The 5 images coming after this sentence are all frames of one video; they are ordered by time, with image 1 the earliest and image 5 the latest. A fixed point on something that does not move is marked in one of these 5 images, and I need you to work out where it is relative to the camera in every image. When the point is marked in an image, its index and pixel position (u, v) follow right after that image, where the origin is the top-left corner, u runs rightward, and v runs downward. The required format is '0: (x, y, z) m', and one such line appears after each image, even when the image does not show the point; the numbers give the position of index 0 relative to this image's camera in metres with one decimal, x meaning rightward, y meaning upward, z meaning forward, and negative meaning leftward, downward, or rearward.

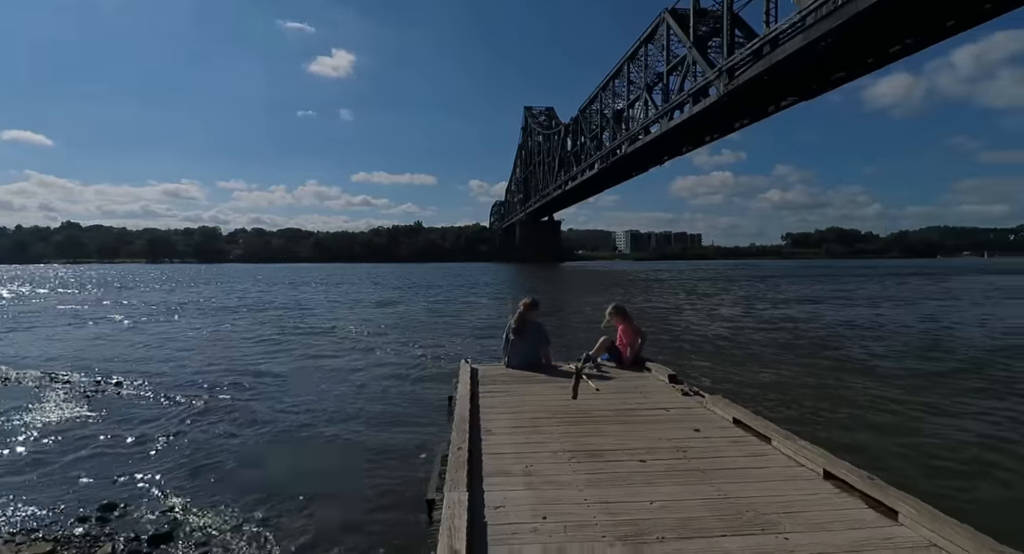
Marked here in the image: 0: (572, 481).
0: (+0.4, -1.2, +3.1) m
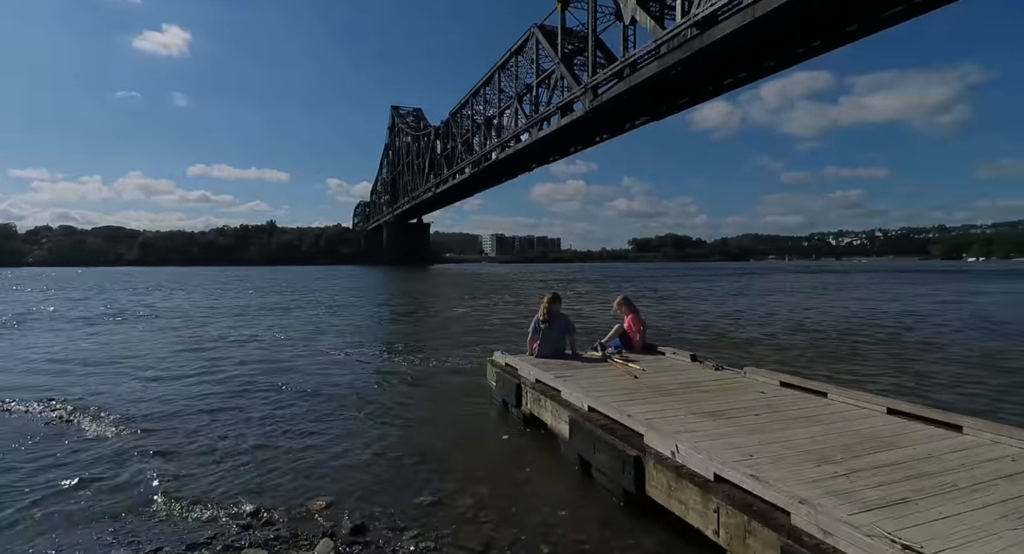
0: (+1.6, -1.2, +3.8) m
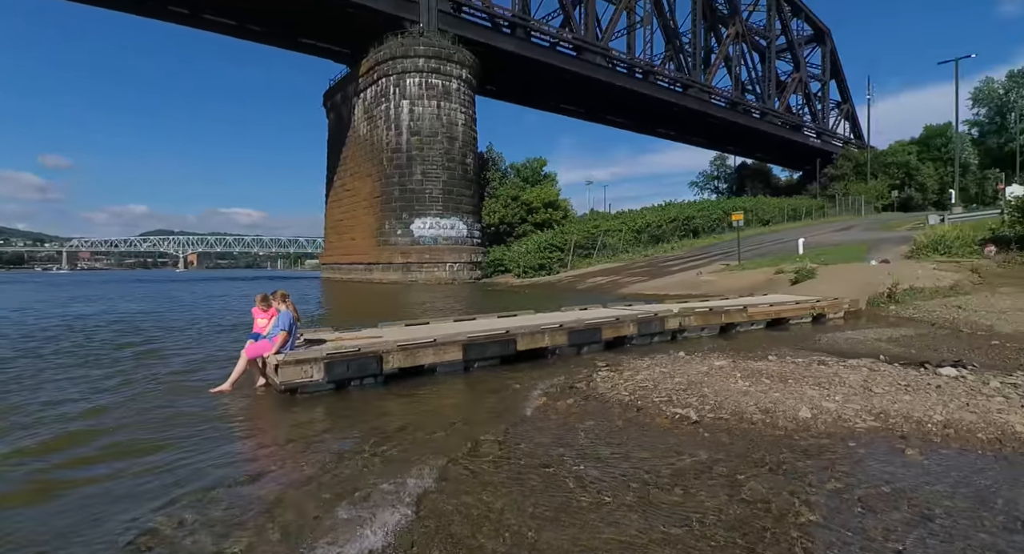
0: (-0.5, -0.9, +9.2) m
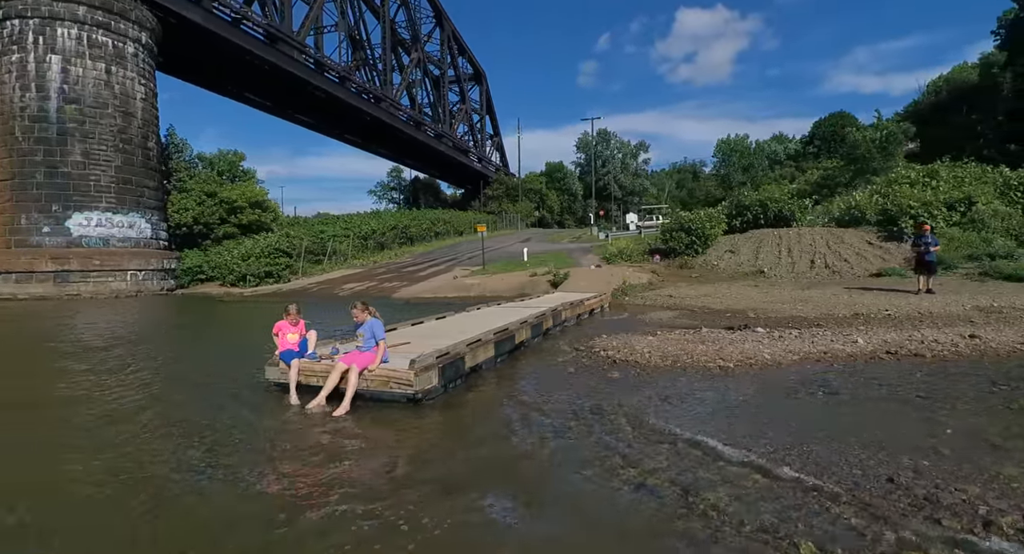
0: (-0.9, -1.0, +9.8) m
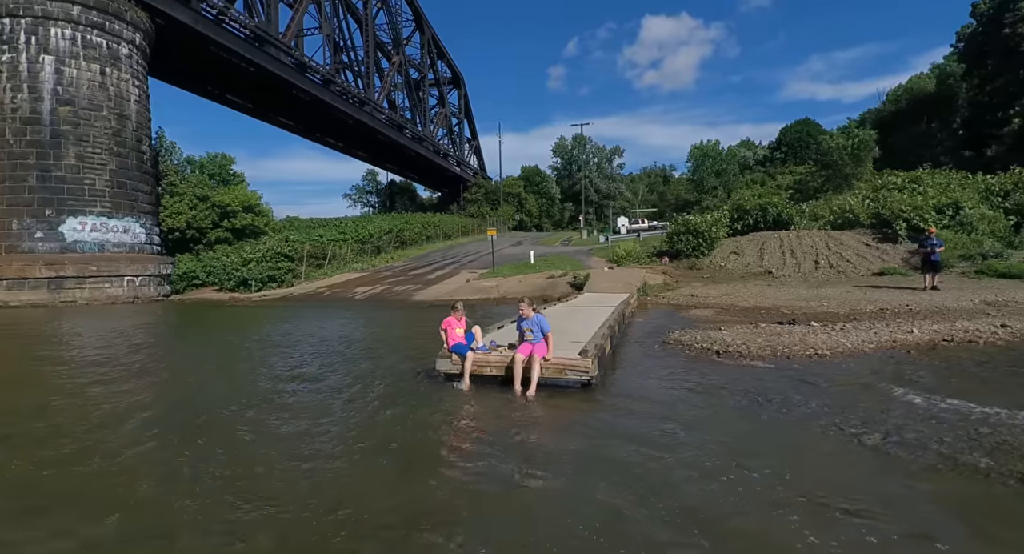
0: (+1.1, -1.0, +10.8) m
